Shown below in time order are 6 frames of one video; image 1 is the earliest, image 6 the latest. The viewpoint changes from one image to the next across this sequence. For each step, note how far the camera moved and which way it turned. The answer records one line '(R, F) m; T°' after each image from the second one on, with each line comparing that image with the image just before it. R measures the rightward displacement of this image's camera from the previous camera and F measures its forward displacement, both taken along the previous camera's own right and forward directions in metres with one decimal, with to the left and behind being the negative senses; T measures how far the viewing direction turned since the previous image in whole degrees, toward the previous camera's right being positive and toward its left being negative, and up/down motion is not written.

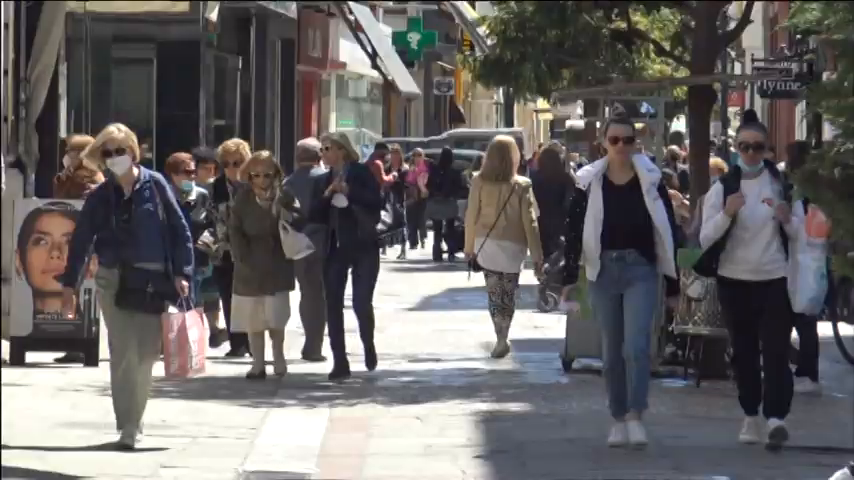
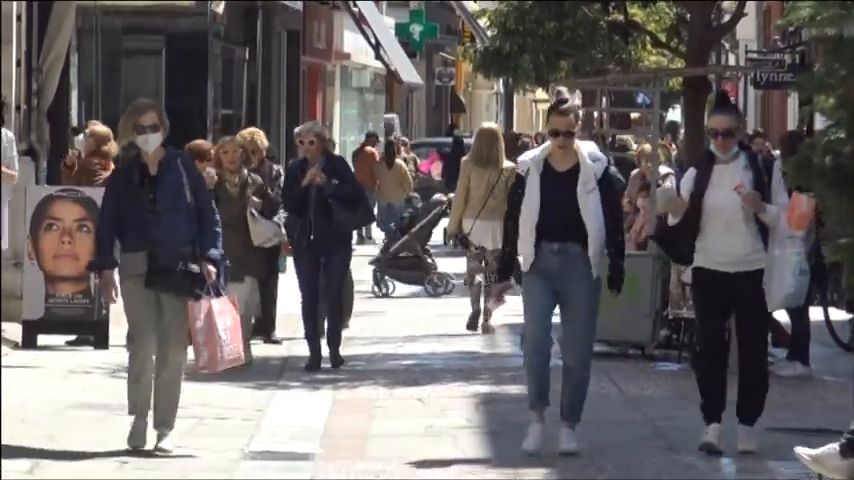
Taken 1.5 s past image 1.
(0.0, -0.3) m; 0°
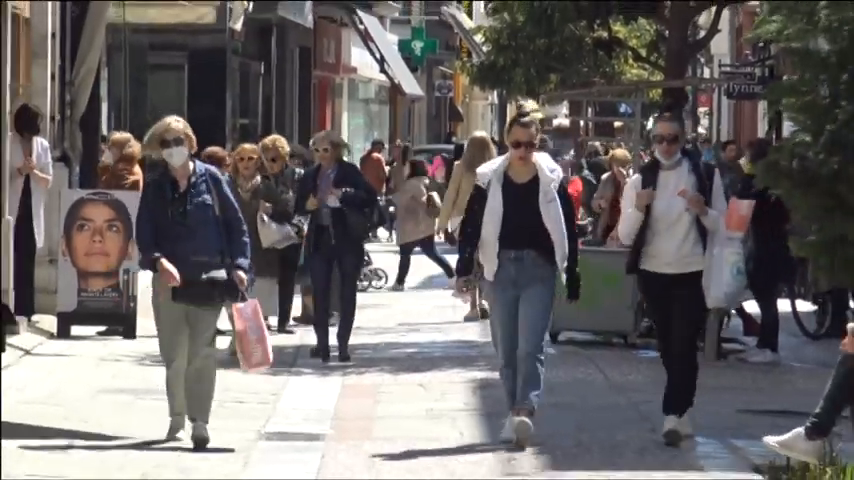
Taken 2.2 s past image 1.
(+0.1, -1.1) m; 0°
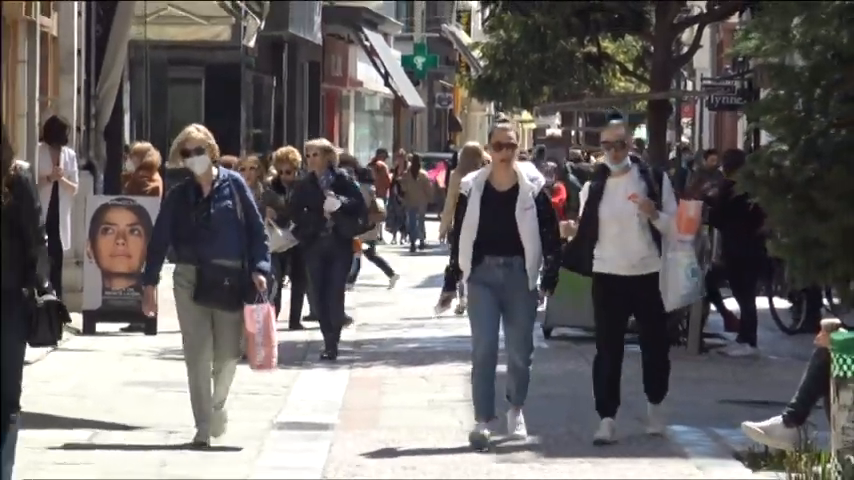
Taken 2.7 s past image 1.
(0.0, -0.9) m; 0°
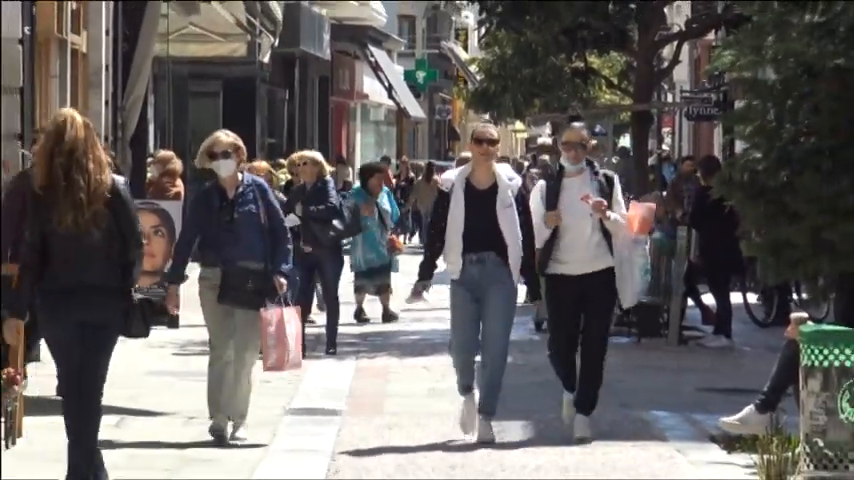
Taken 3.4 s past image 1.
(+0.1, -1.2) m; 0°
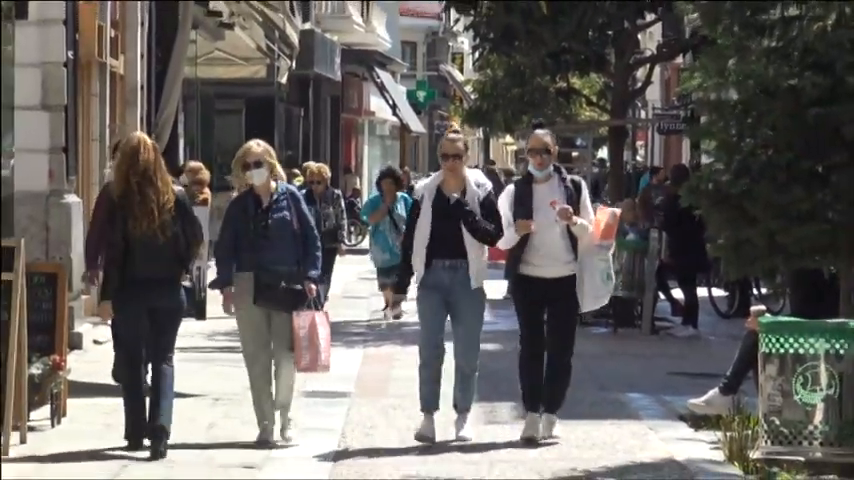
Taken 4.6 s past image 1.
(+0.1, -1.8) m; 0°
